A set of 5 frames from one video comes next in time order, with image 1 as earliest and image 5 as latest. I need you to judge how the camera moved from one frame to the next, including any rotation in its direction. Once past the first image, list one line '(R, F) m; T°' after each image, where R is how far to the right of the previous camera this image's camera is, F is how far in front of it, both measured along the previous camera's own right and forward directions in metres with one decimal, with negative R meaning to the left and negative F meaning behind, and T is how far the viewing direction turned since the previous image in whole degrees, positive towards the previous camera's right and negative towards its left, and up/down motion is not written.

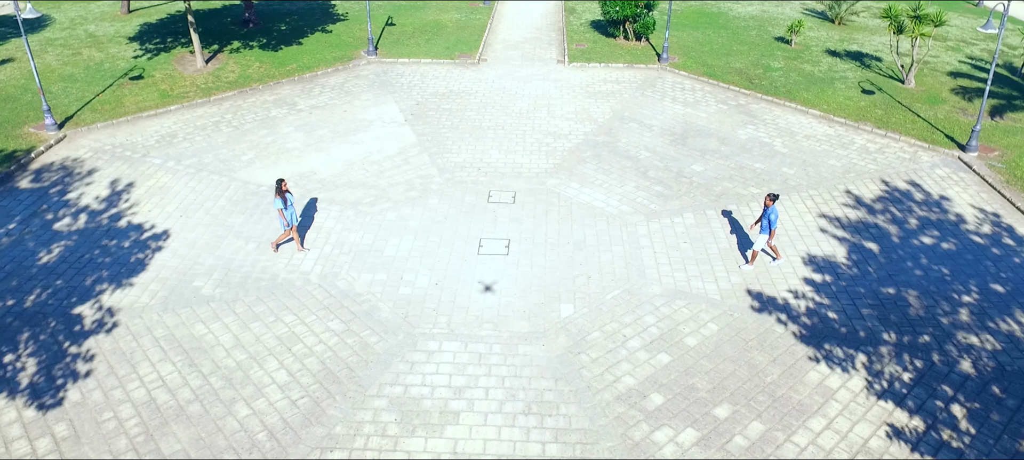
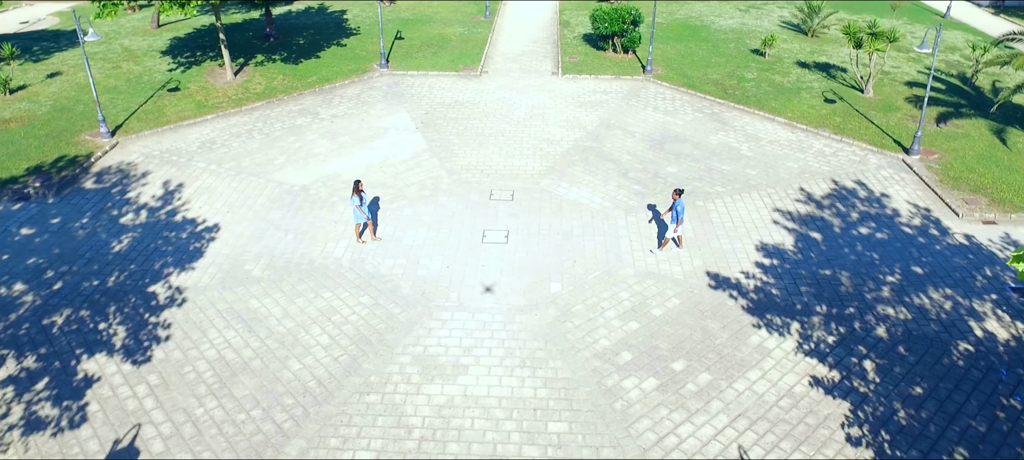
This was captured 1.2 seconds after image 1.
(0.0, -2.1) m; 0°
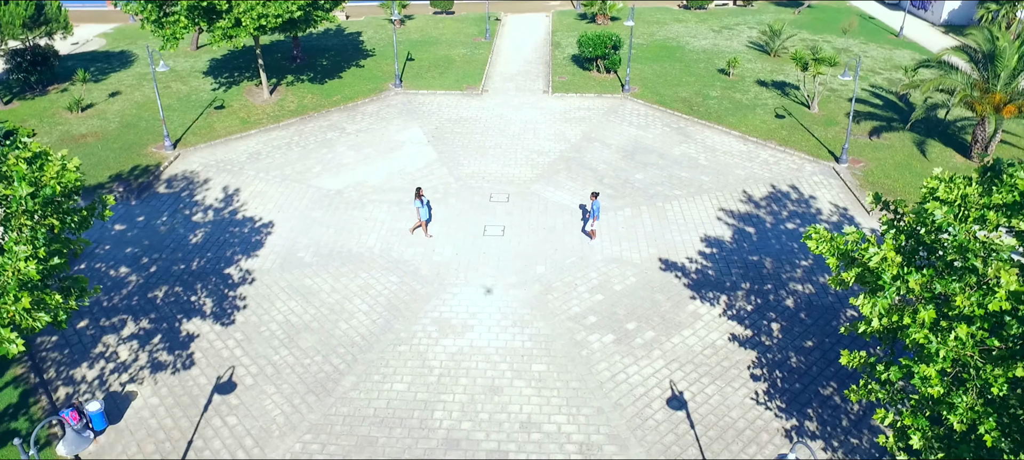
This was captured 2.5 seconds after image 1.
(+0.1, -3.5) m; 0°
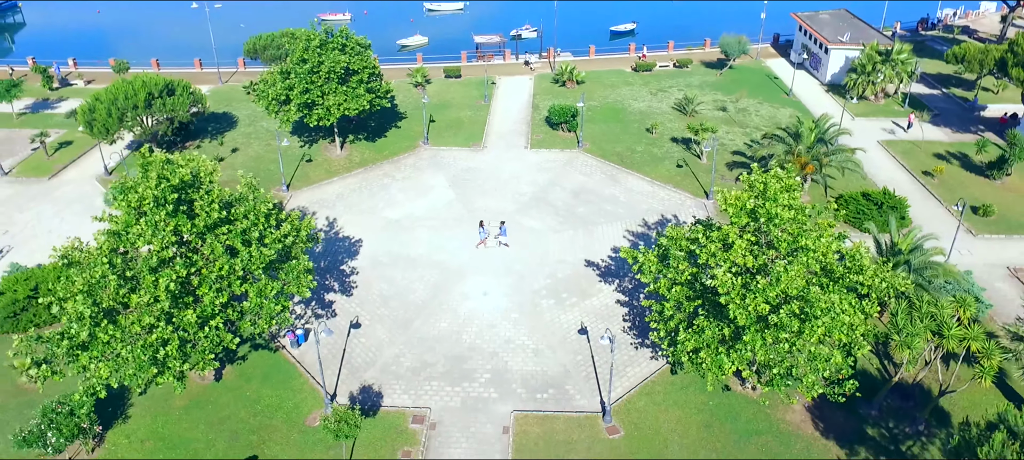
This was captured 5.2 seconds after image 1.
(+0.3, -12.4) m; 0°
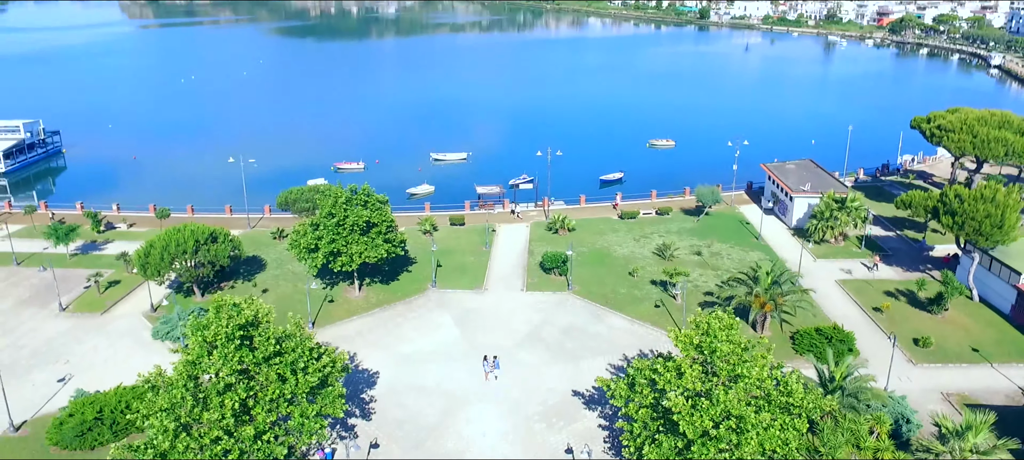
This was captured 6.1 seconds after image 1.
(+0.2, -5.1) m; 0°
